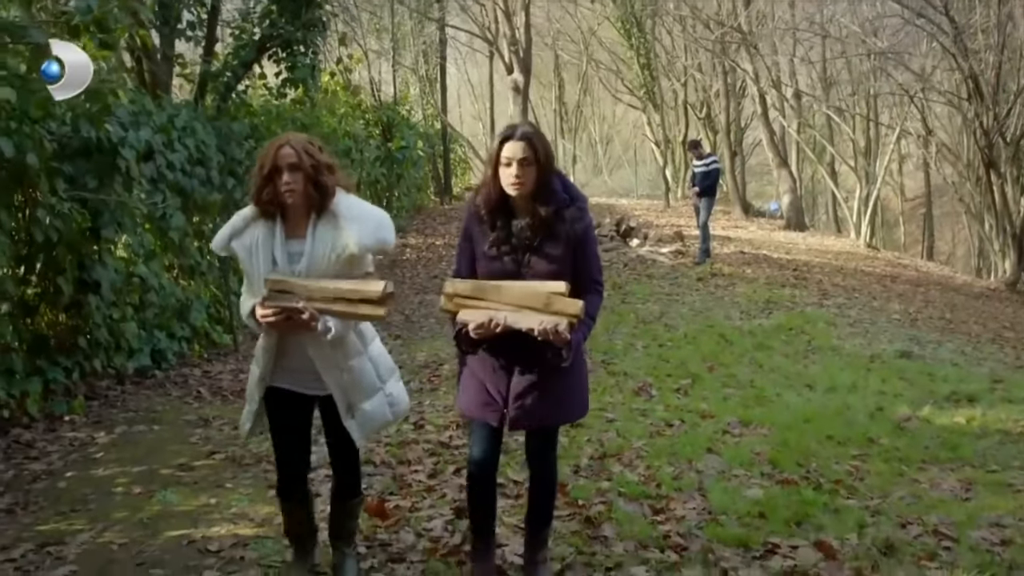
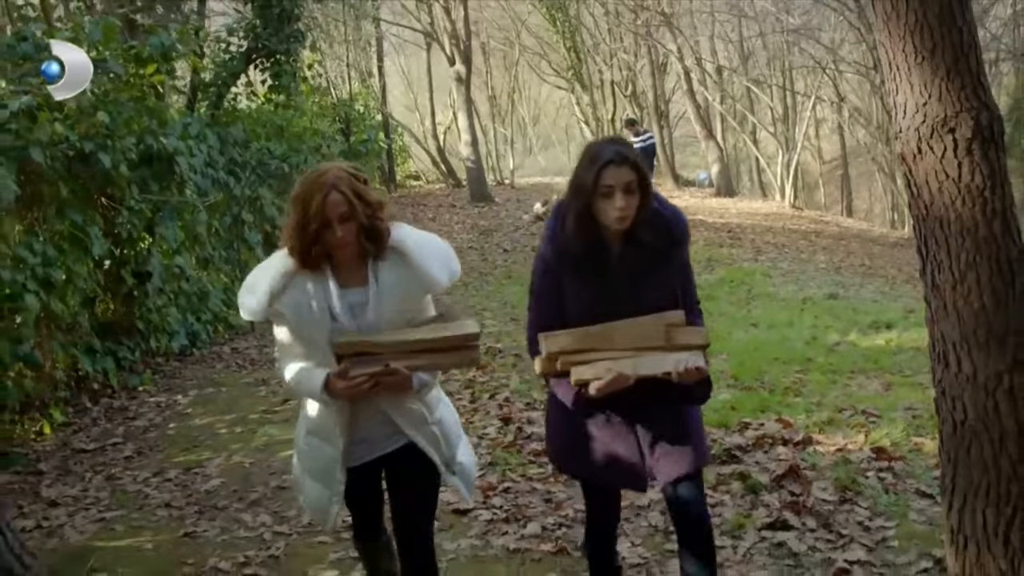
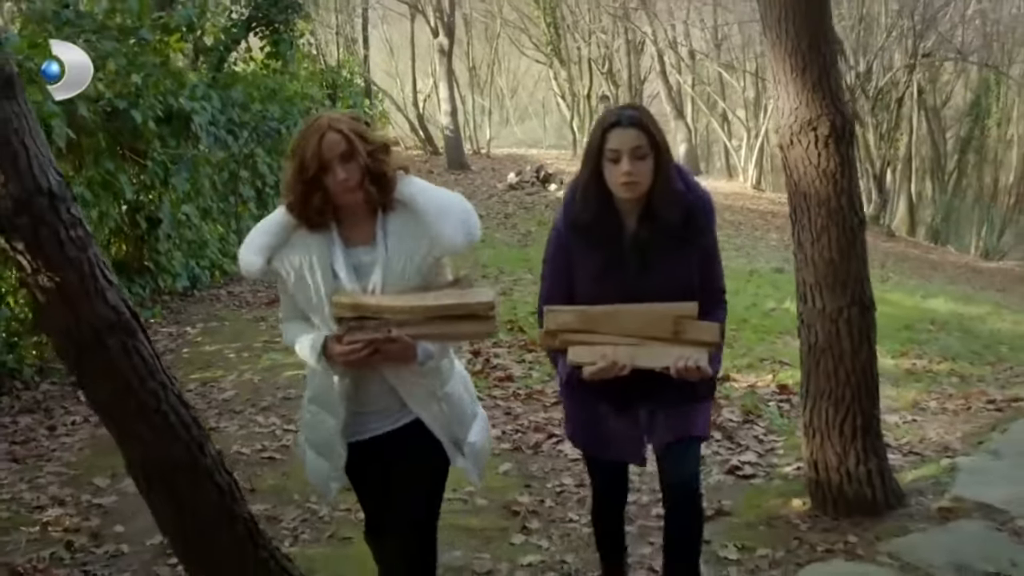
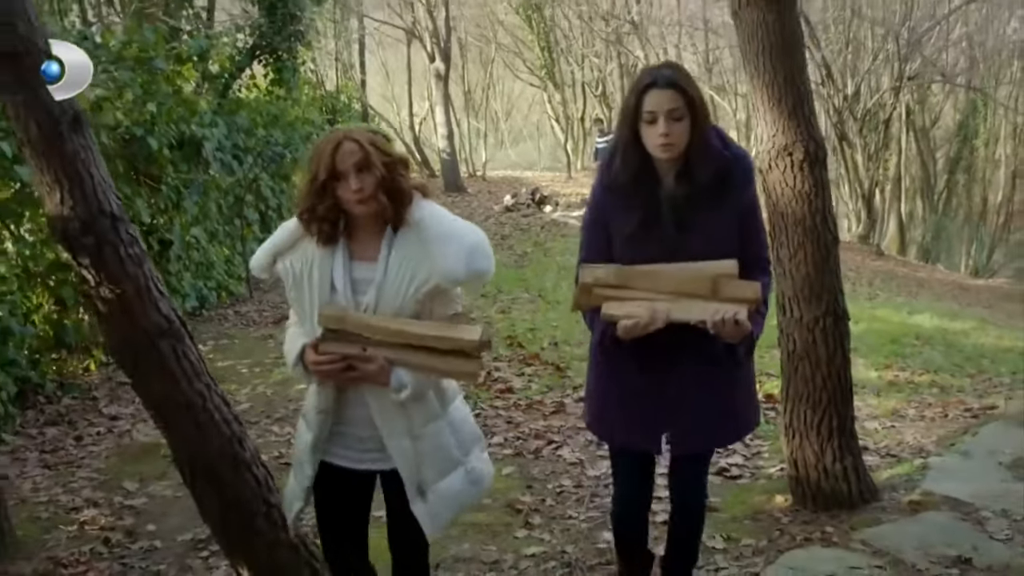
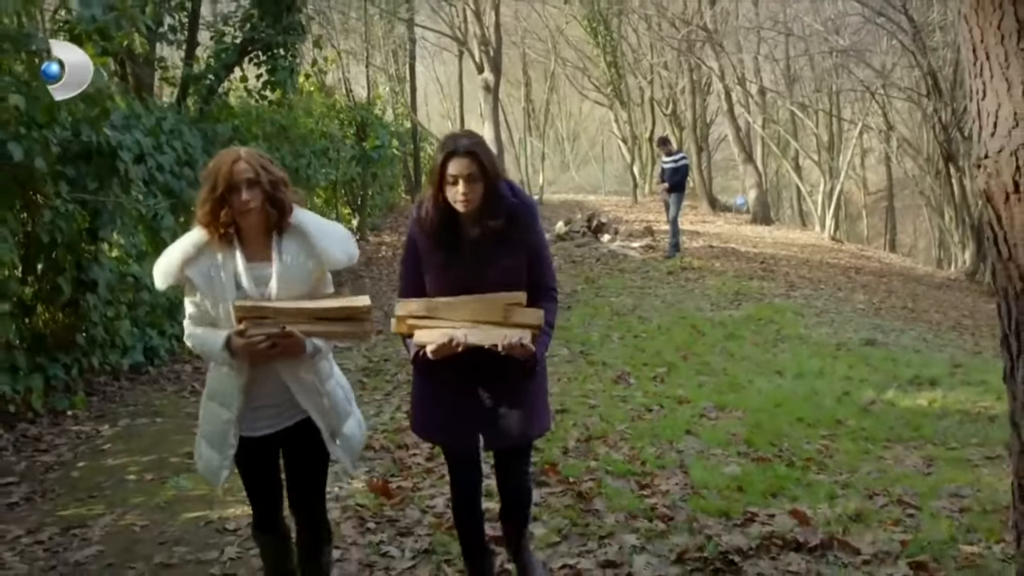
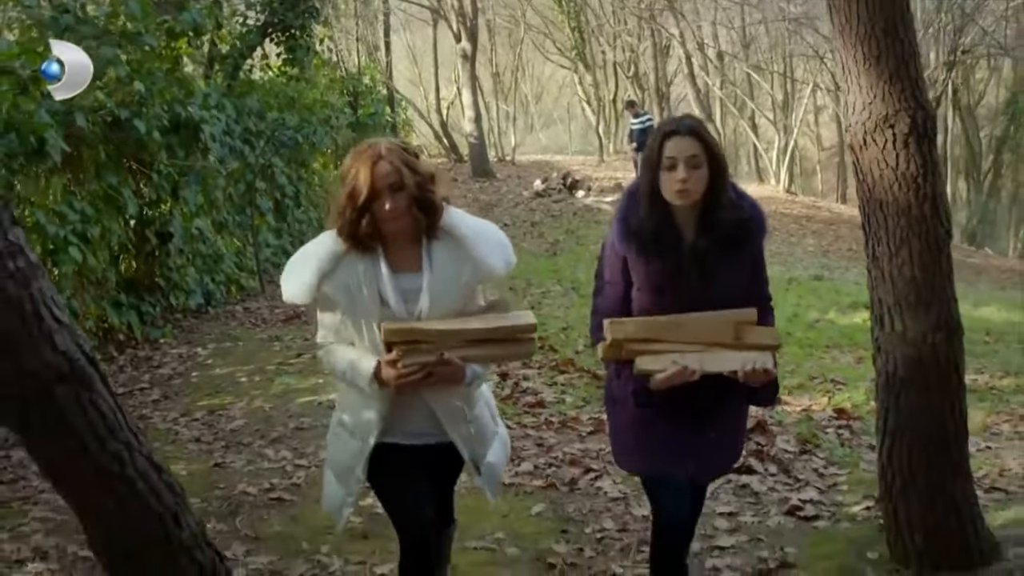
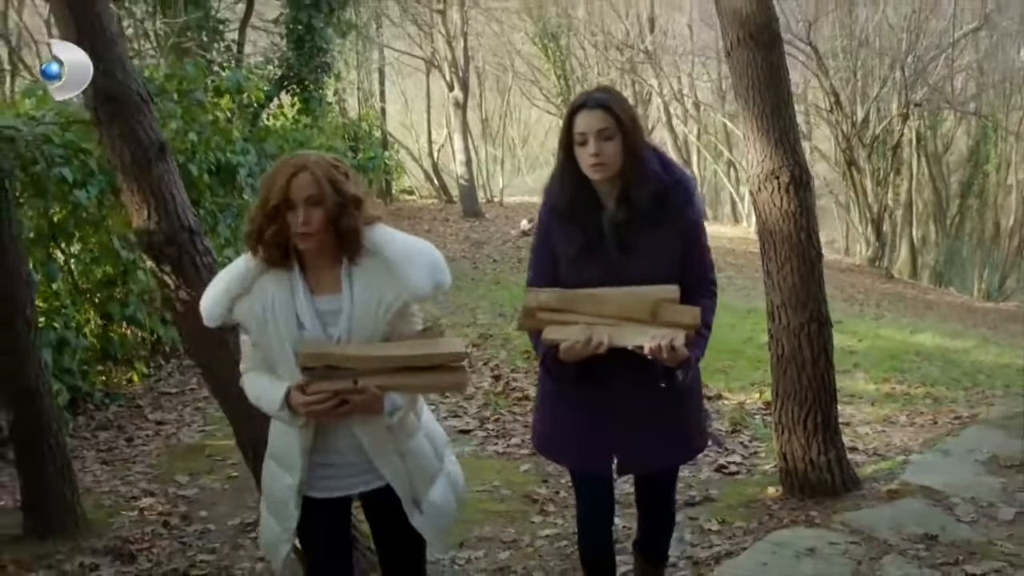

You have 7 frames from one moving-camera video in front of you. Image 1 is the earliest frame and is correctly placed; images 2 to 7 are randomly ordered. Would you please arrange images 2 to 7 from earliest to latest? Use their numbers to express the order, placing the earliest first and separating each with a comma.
5, 2, 6, 3, 4, 7
